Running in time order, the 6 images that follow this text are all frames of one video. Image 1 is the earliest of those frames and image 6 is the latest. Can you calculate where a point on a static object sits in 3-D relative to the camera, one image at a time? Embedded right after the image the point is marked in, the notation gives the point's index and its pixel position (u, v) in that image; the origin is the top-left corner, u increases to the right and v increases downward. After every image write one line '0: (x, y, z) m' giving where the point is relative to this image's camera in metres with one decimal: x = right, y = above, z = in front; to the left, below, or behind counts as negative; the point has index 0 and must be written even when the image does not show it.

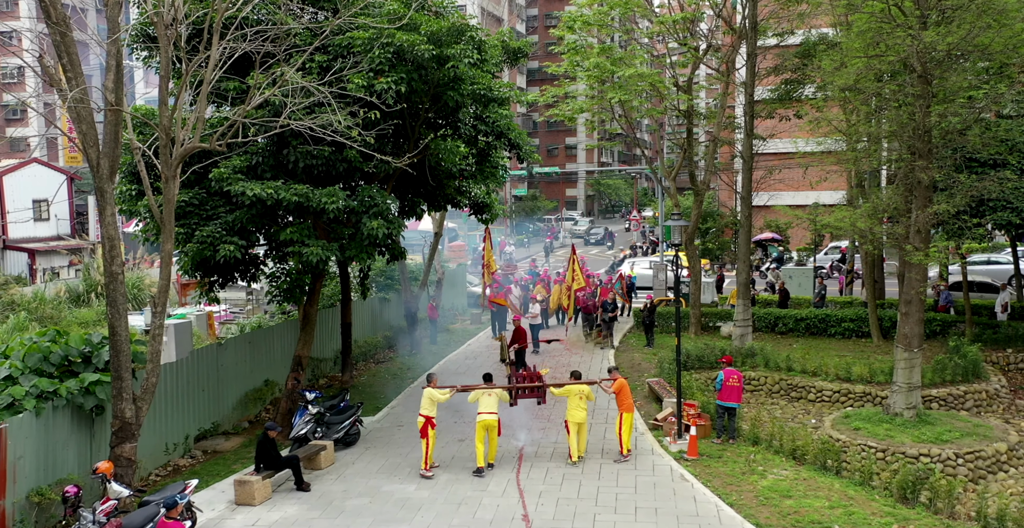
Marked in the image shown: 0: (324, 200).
0: (-2.7, +0.9, +12.0) m
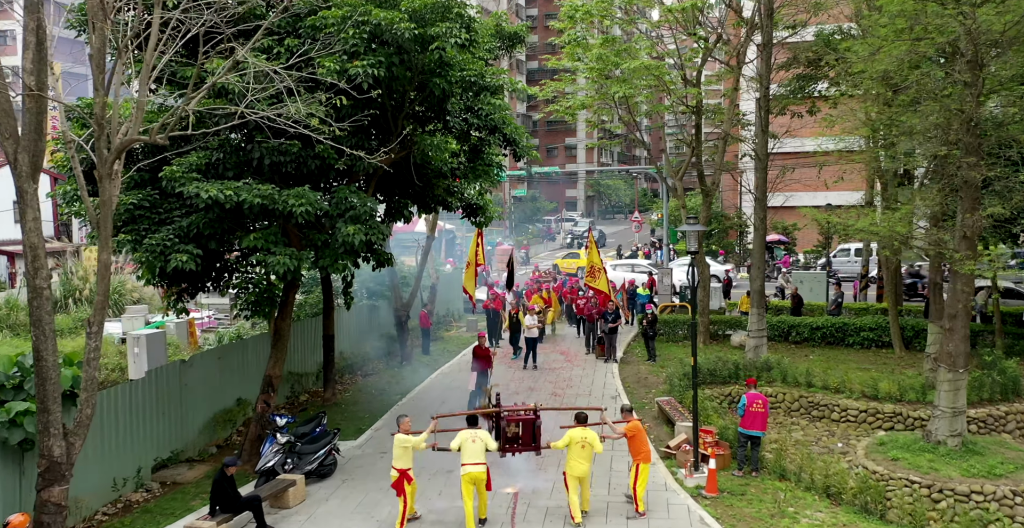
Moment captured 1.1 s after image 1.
0: (-2.8, +0.8, +10.6) m
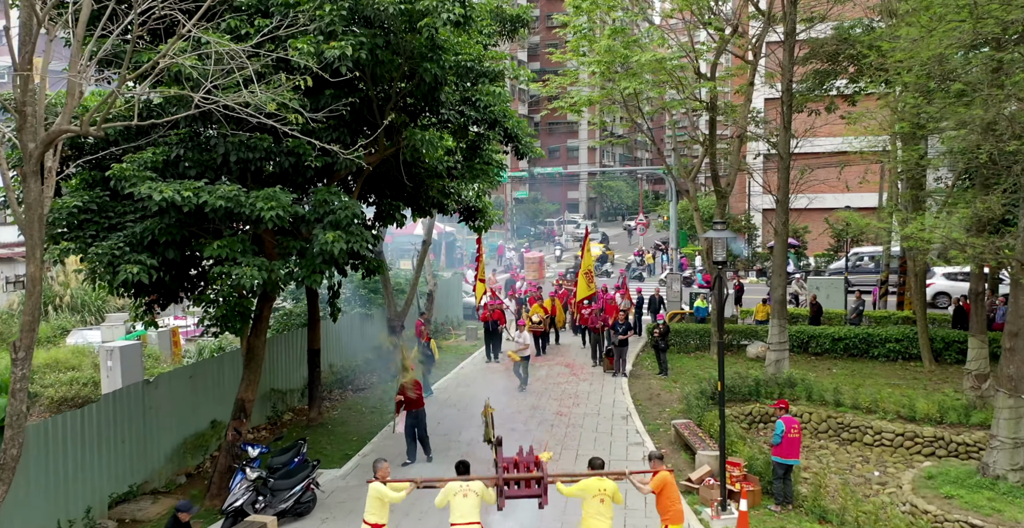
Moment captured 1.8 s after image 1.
0: (-2.8, +0.7, +9.2) m
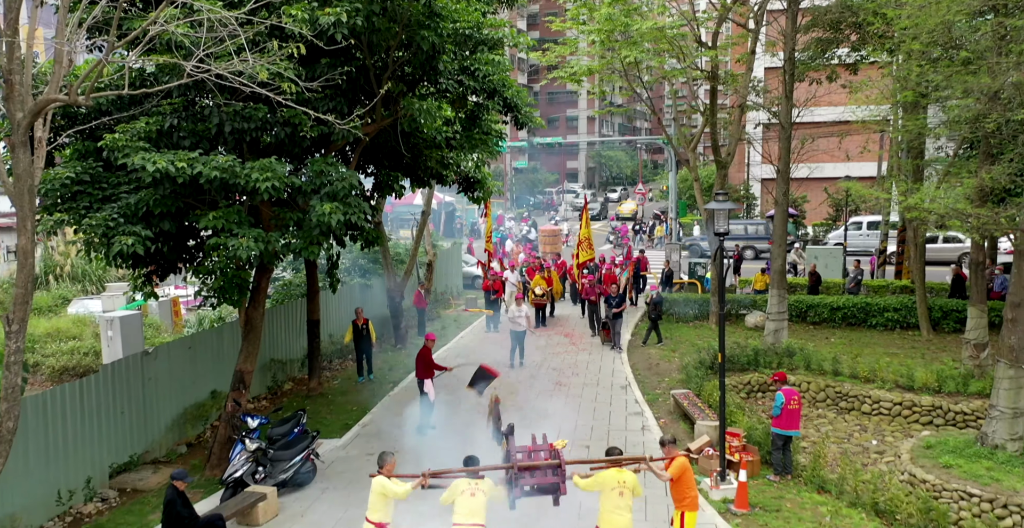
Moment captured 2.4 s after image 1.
0: (-2.8, +1.0, +9.1) m
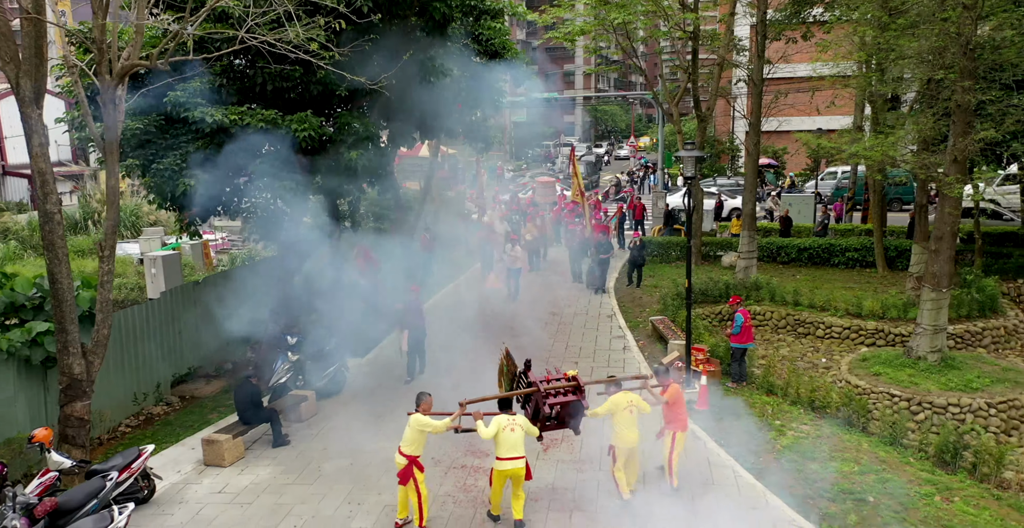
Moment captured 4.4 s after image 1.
0: (-2.8, +1.8, +10.7) m
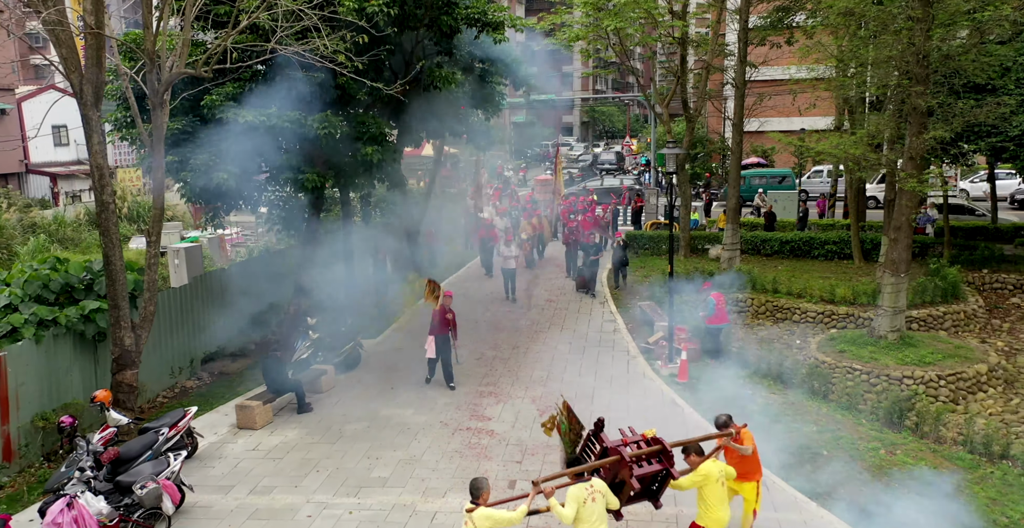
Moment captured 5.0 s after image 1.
0: (-2.8, +2.0, +11.9) m
